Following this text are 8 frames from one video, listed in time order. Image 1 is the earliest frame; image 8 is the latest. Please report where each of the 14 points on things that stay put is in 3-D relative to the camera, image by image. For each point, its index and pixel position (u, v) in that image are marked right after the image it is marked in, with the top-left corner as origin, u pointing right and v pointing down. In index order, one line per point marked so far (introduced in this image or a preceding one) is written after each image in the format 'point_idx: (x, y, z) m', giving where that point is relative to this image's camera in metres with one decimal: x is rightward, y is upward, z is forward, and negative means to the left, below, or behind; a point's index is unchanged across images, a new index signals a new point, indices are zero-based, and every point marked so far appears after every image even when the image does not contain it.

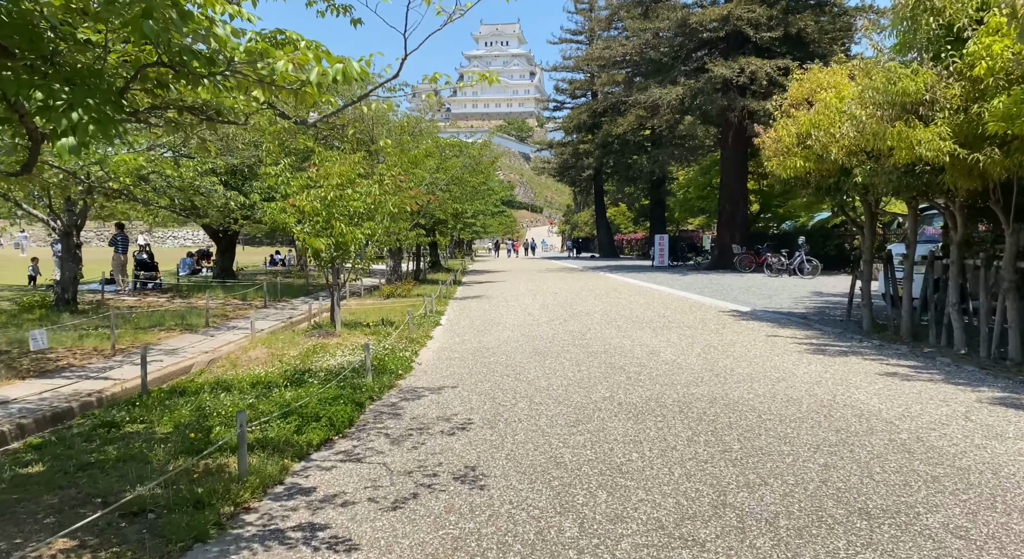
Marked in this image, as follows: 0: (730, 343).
0: (+2.9, -0.9, +10.9) m
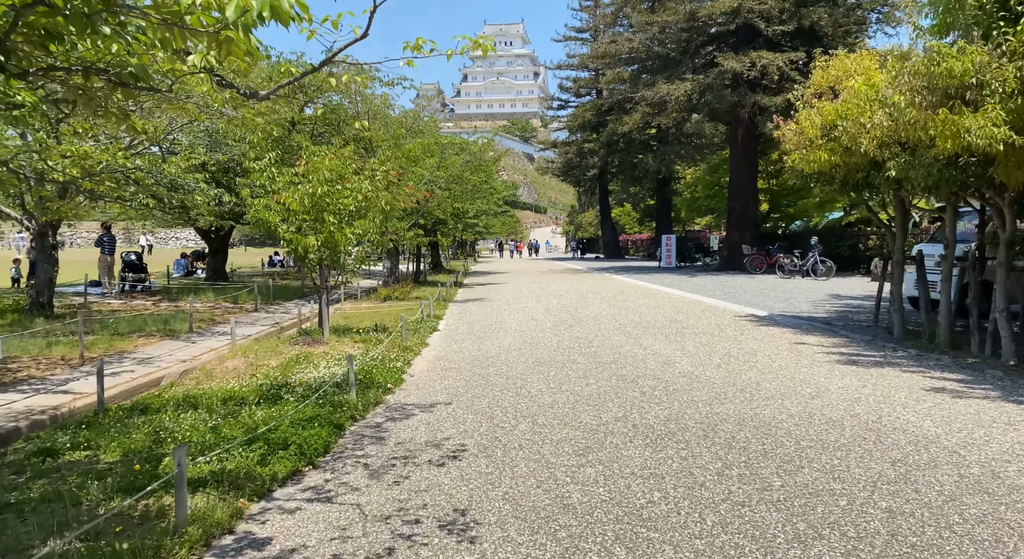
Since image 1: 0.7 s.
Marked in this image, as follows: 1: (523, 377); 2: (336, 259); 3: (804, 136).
0: (+3.0, -0.9, +10.0) m
1: (+0.1, -1.1, +8.9) m
2: (-2.7, +0.3, +12.4) m
3: (+4.2, +2.1, +11.8) m
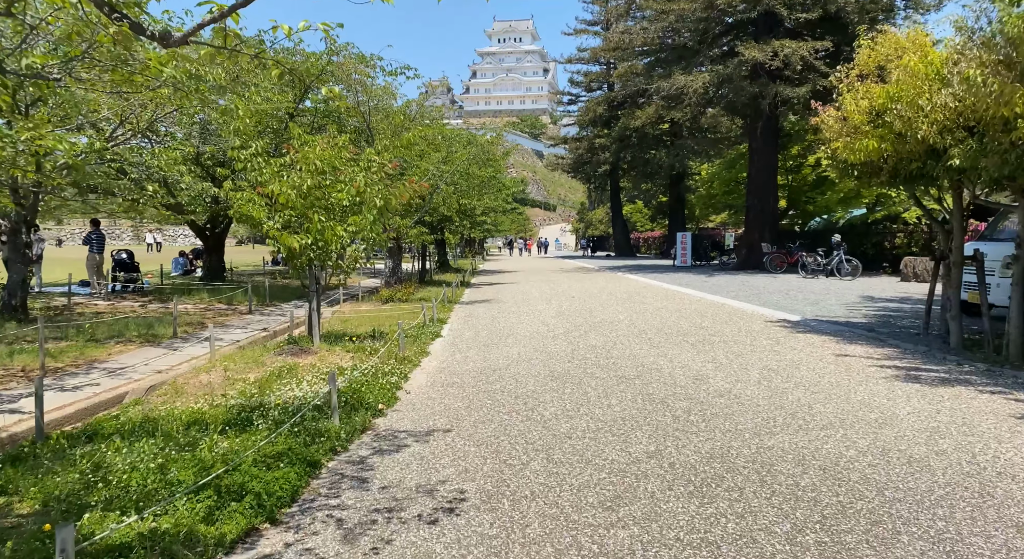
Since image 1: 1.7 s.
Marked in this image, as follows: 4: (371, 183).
0: (+3.1, -1.0, +8.8) m
1: (+0.2, -1.1, +7.8) m
2: (-2.6, +0.3, +11.3) m
3: (+4.4, +2.1, +10.6) m
4: (-1.9, +1.3, +11.2) m
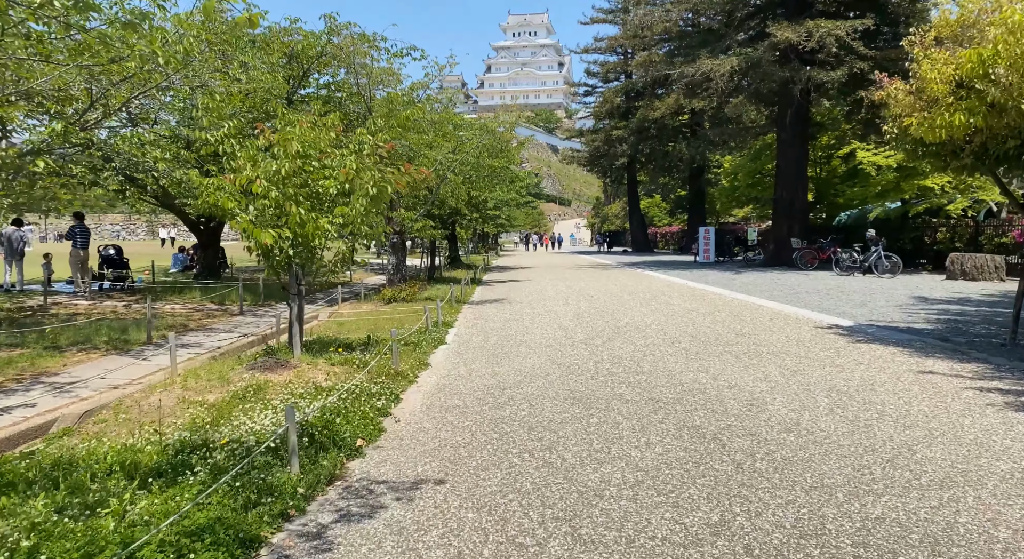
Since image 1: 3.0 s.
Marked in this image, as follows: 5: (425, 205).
0: (+3.2, -1.0, +7.2) m
1: (+0.3, -1.1, +6.3) m
2: (-2.4, +0.3, +9.8) m
3: (+4.5, +2.1, +8.9) m
4: (-1.7, +1.3, +9.6) m
5: (-2.0, +1.7, +18.6) m
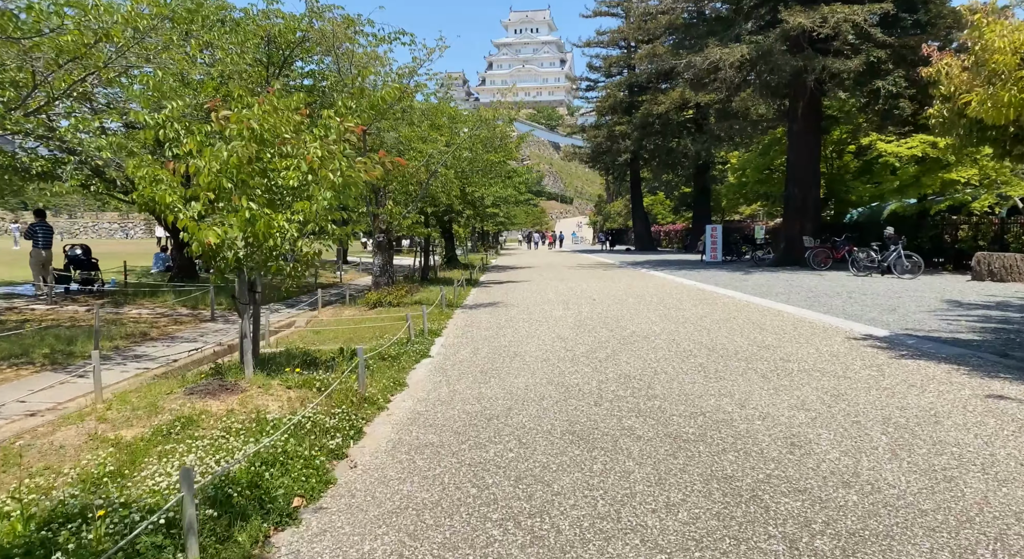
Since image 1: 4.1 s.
0: (+3.1, -1.1, +5.9) m
1: (+0.2, -1.2, +4.9) m
2: (-2.5, +0.2, +8.4) m
3: (+4.4, +2.0, +7.6) m
4: (-1.8, +1.3, +8.3) m
5: (-2.1, +1.7, +17.3) m
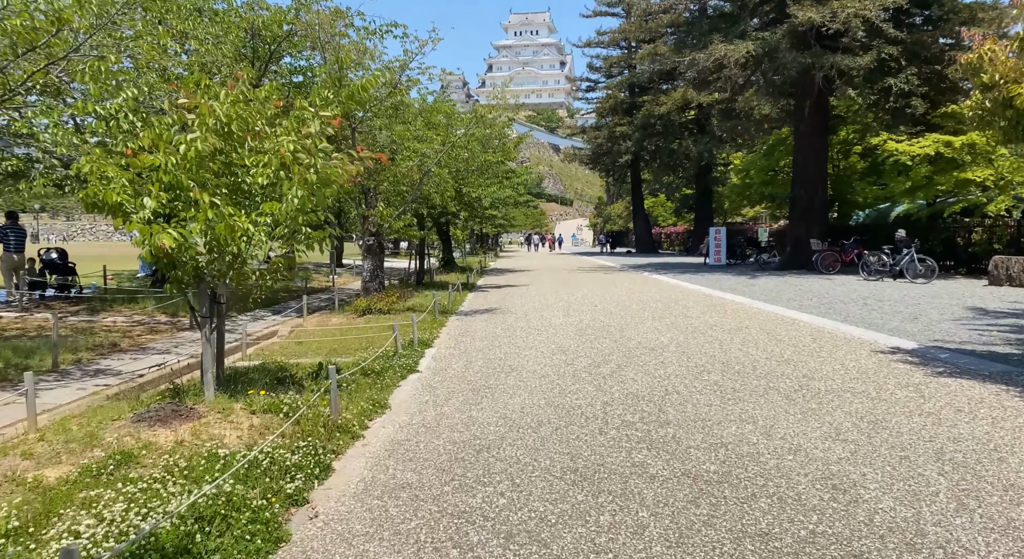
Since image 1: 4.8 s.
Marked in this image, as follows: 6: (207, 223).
0: (+3.0, -1.1, +5.0) m
1: (+0.2, -1.3, +4.1) m
2: (-2.6, +0.1, +7.6) m
3: (+4.4, +1.9, +6.7) m
4: (-1.9, +1.2, +7.5) m
5: (-2.1, +1.6, +16.5) m
6: (-2.6, +0.5, +7.1) m
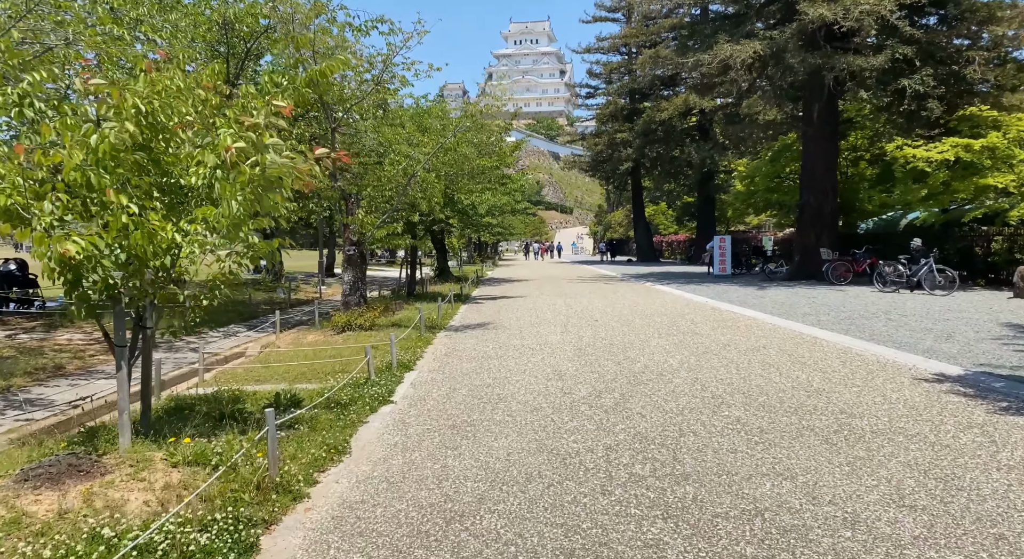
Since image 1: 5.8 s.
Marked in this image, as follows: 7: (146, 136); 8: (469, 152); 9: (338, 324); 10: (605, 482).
0: (+2.9, -1.3, +3.8) m
1: (0.0, -1.4, +2.8) m
2: (-2.7, 0.0, +6.4) m
3: (+4.2, +1.8, +5.5) m
4: (-2.0, +1.0, +6.3) m
5: (-2.2, +1.3, +15.3) m
6: (-2.7, +0.3, +5.9) m
7: (-2.7, +1.1, +6.0) m
8: (-1.0, +2.8, +17.8) m
9: (-2.9, -0.8, +13.7) m
10: (+0.6, -1.3, +5.3) m
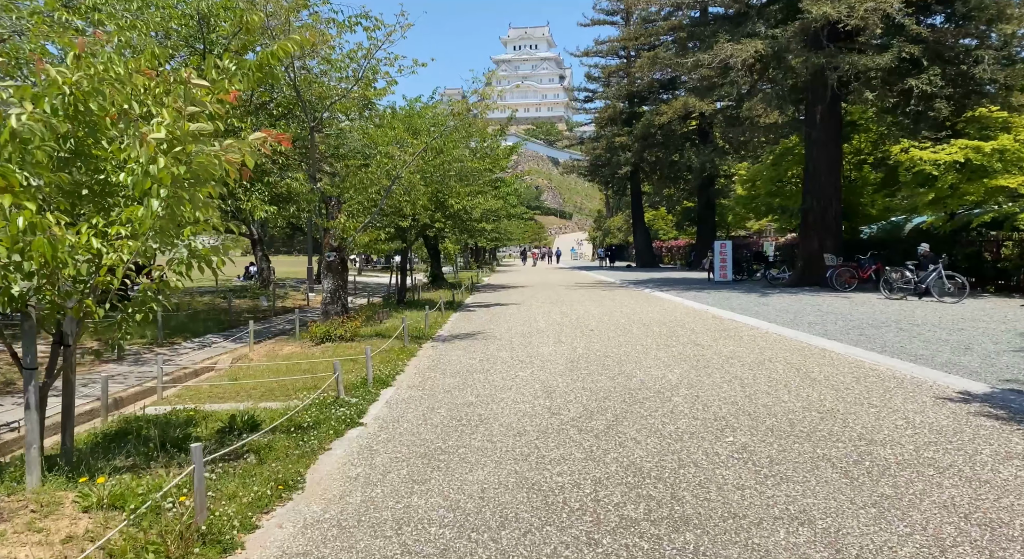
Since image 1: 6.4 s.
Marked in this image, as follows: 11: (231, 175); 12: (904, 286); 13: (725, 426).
0: (+2.7, -1.3, +3.1) m
1: (-0.1, -1.5, +2.1) m
2: (-2.8, -0.1, +5.6) m
3: (+4.1, +1.7, +4.8) m
4: (-2.2, +1.0, +5.5) m
5: (-2.4, +1.2, +14.5) m
6: (-2.9, +0.3, +5.1) m
7: (-2.9, +1.0, +5.2) m
8: (-1.2, +2.6, +17.1) m
9: (-3.1, -0.9, +12.9) m
10: (+0.4, -1.3, +4.5) m
11: (-1.9, +0.7, +5.7) m
12: (+9.7, -0.2, +19.9) m
13: (+1.8, -1.2, +6.7) m
